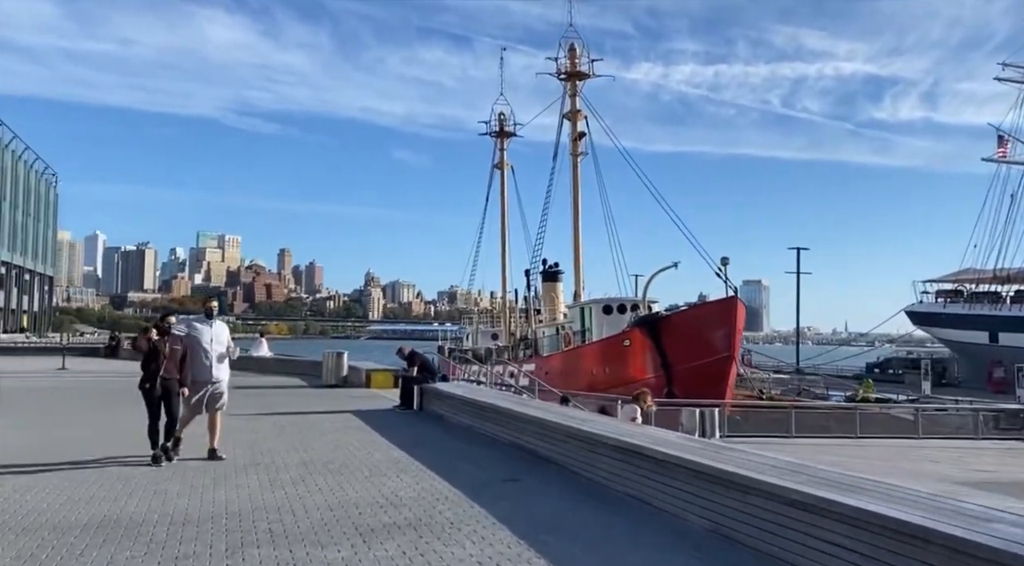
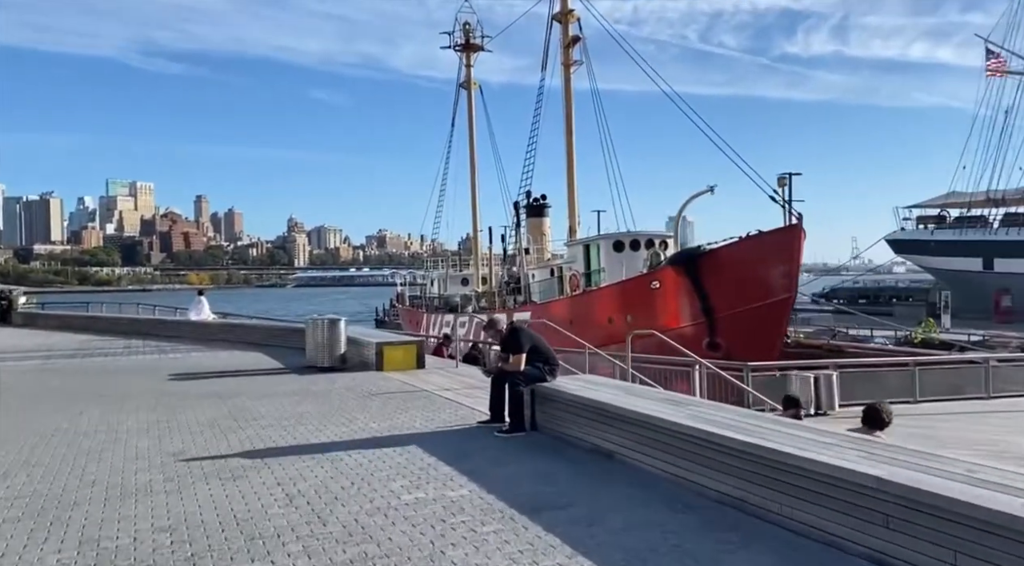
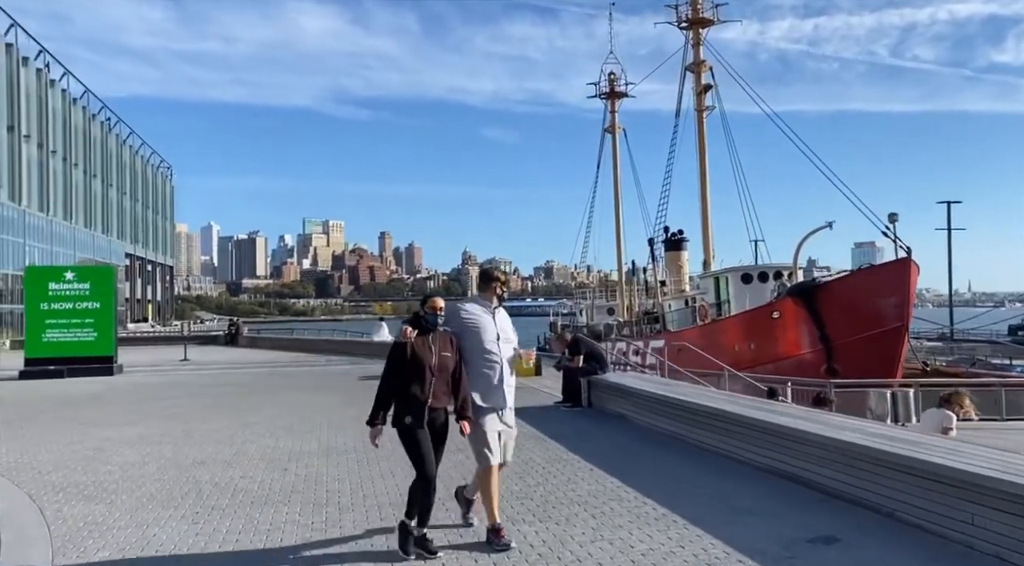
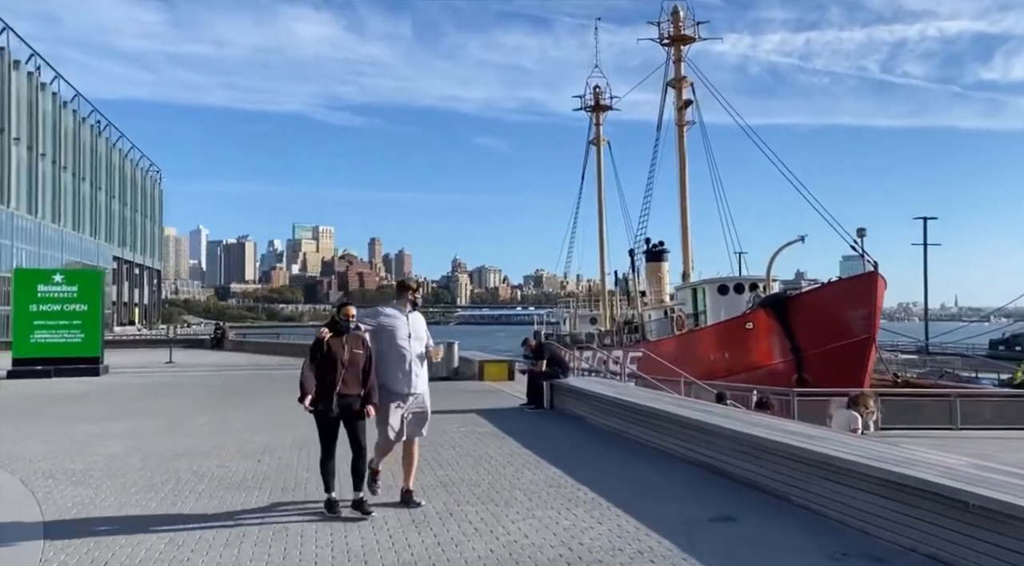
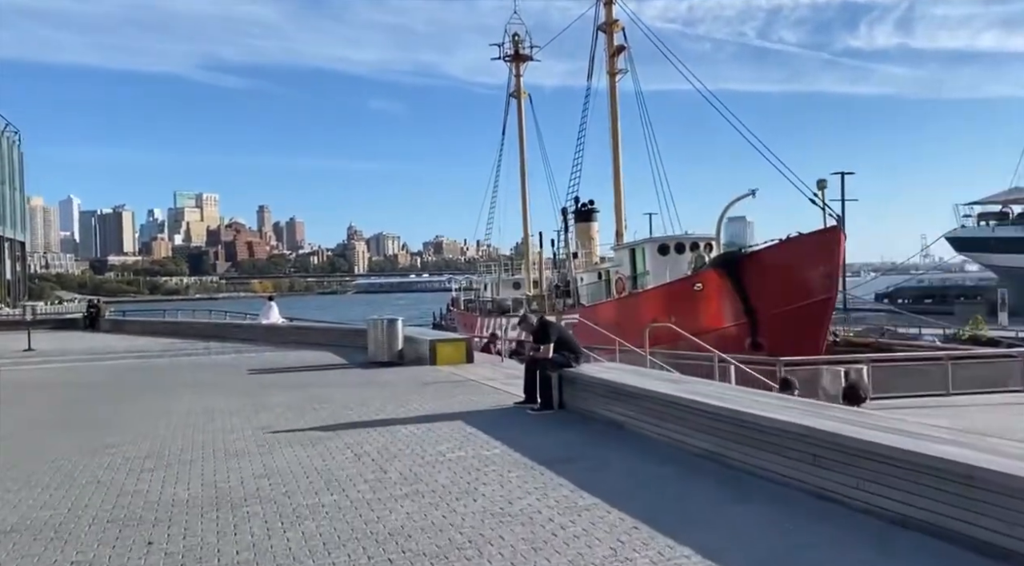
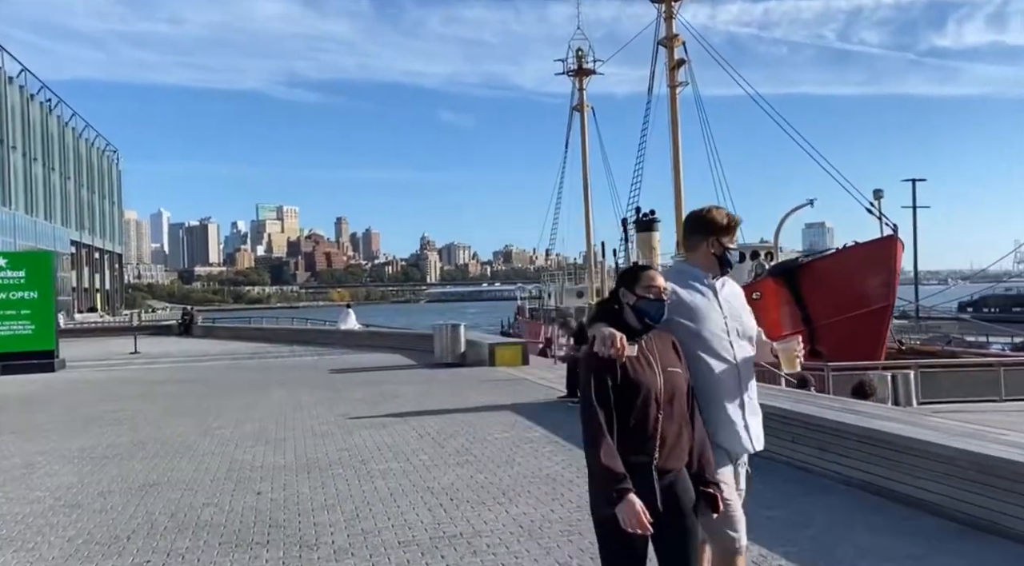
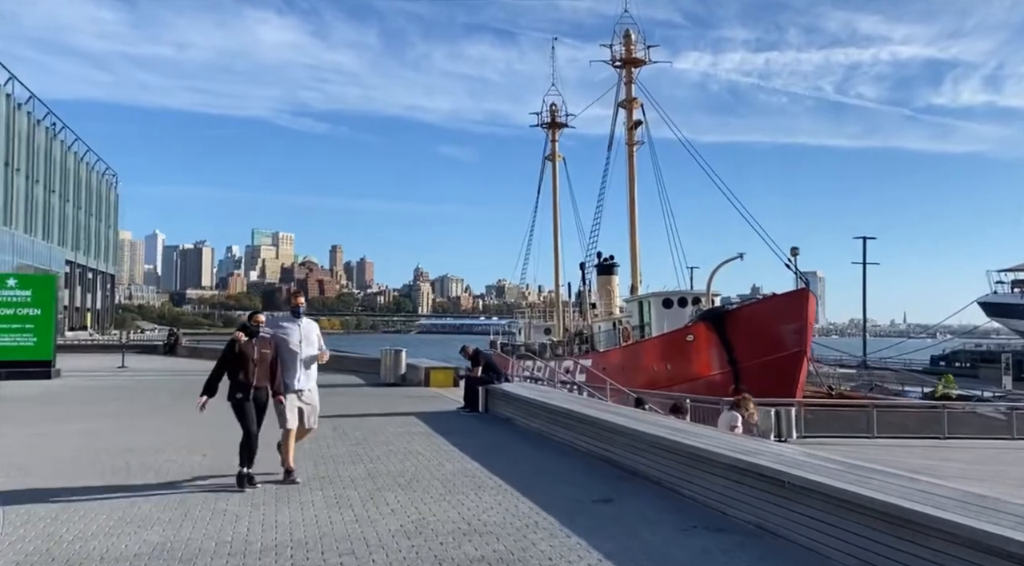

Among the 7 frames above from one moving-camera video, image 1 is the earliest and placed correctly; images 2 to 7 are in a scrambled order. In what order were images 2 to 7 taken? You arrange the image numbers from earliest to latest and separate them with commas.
7, 4, 3, 6, 5, 2
